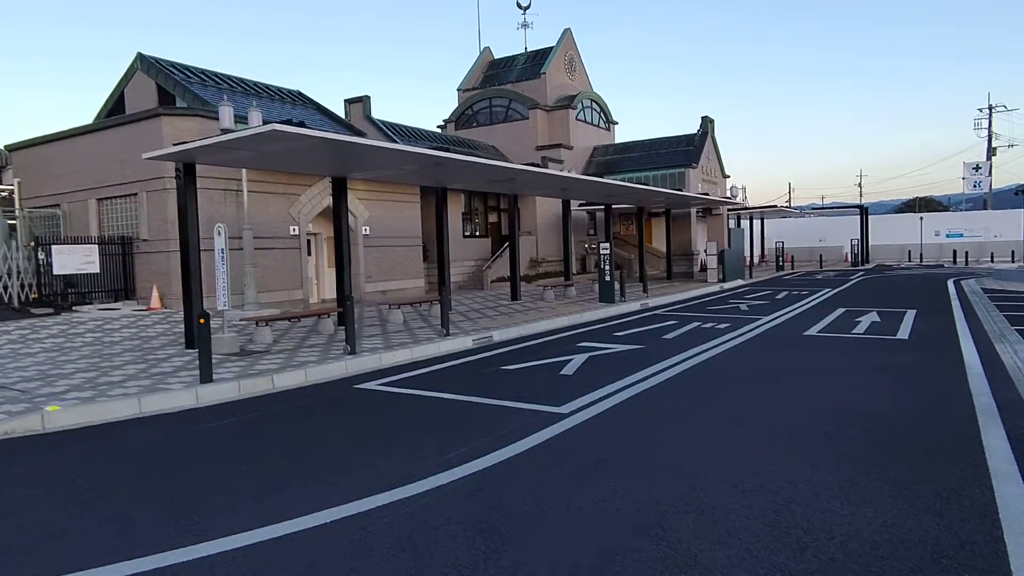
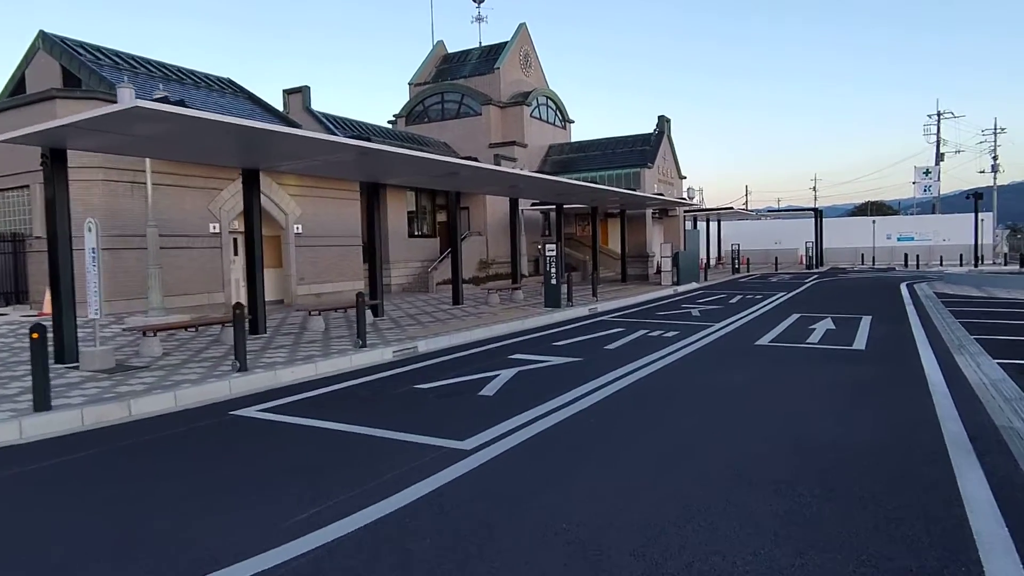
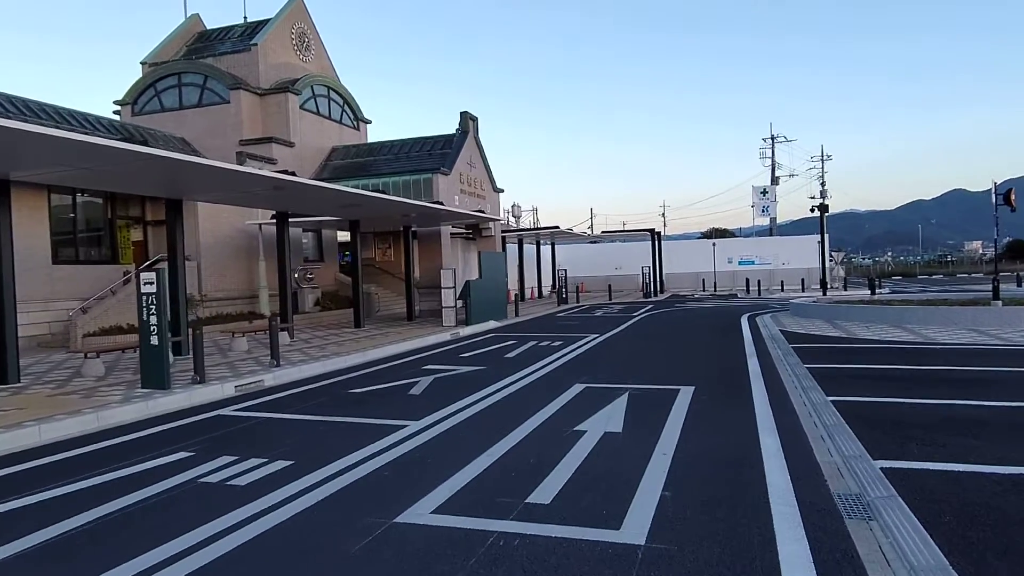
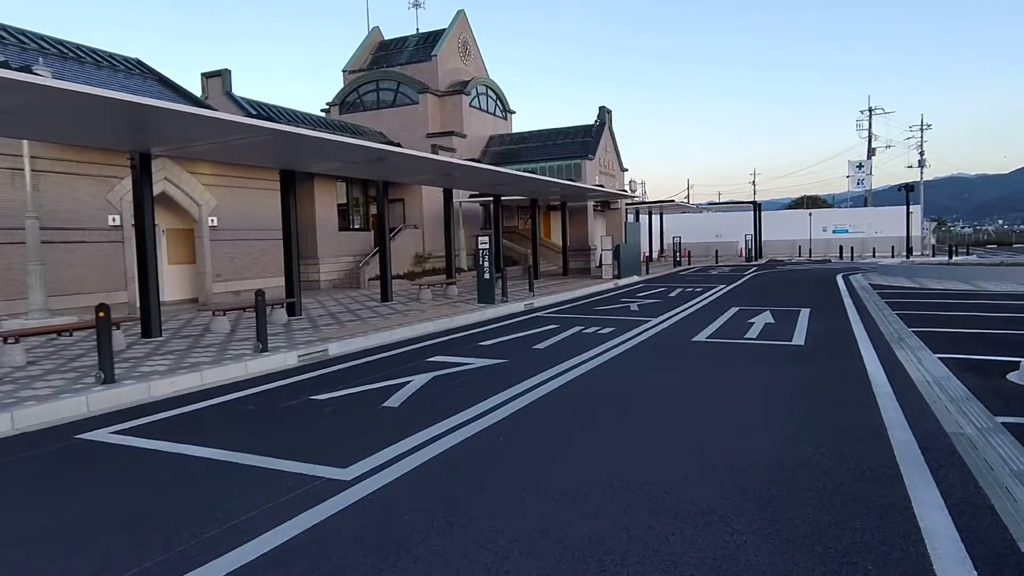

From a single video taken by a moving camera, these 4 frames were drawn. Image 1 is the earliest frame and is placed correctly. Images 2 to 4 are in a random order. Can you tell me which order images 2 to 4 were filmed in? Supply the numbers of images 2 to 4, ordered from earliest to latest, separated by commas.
2, 4, 3
